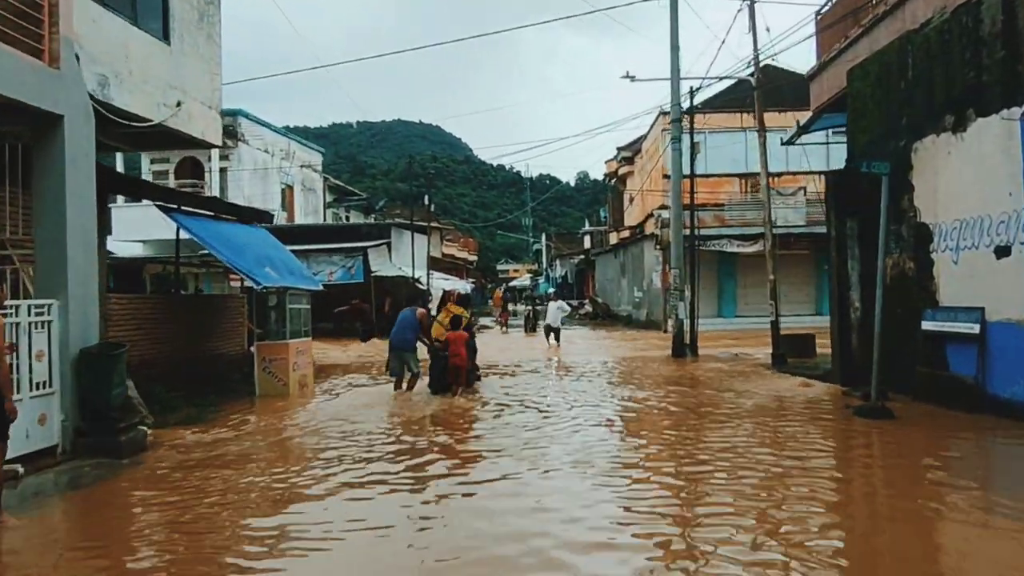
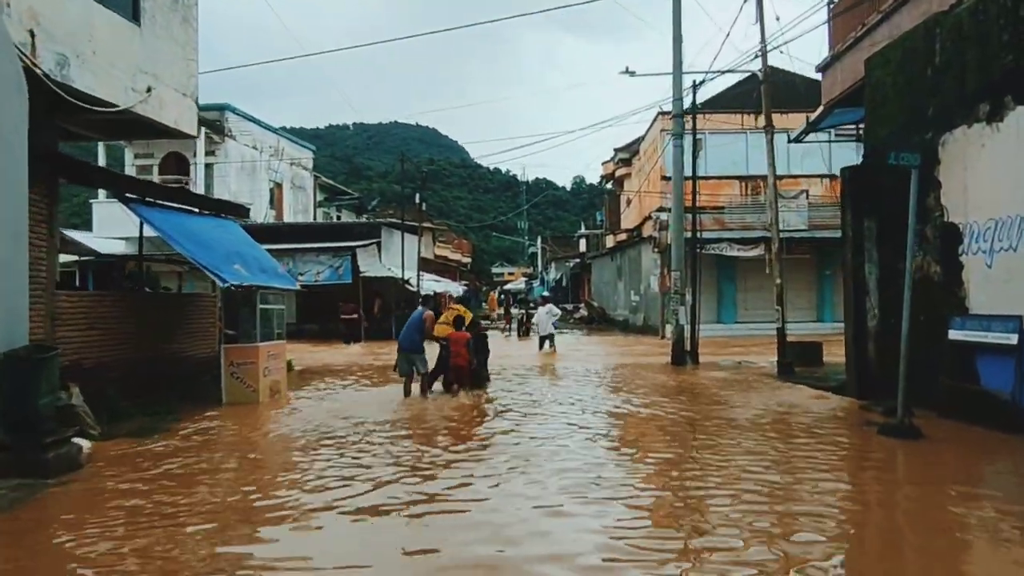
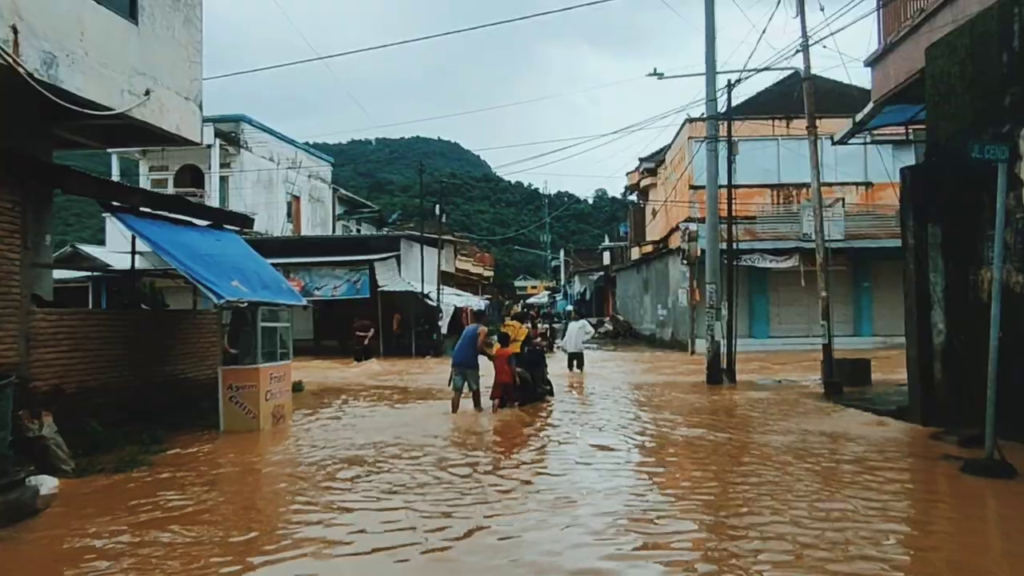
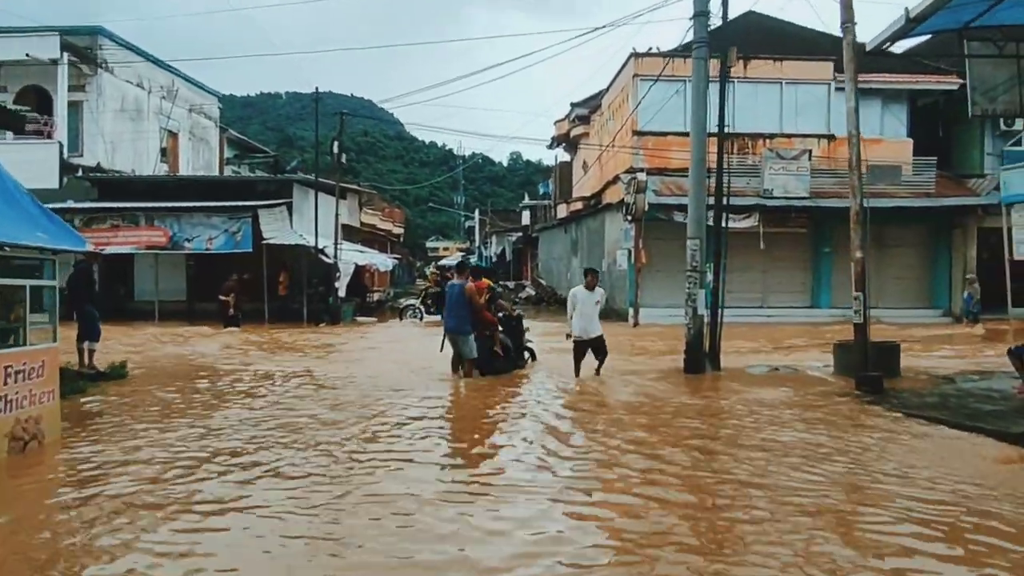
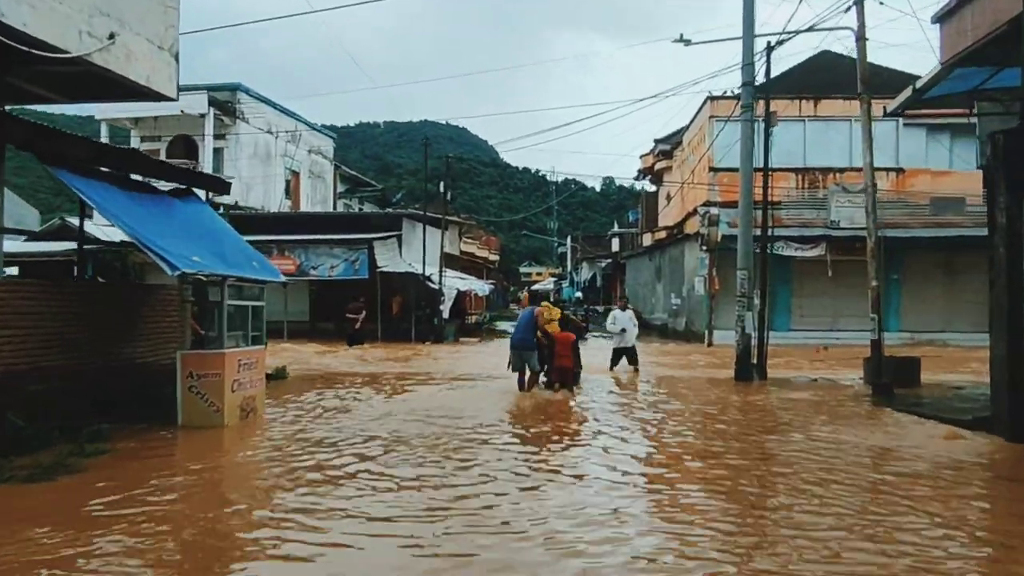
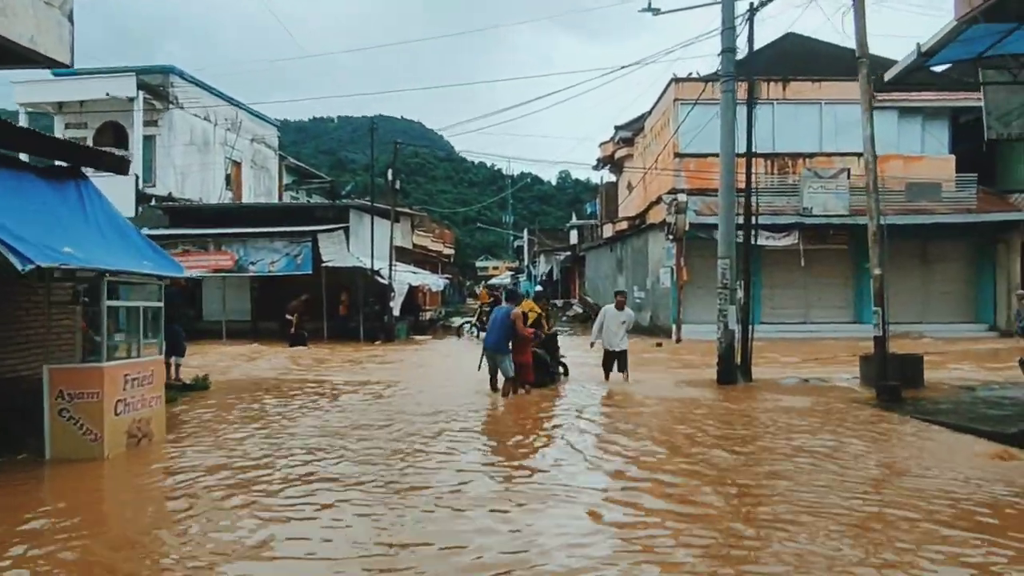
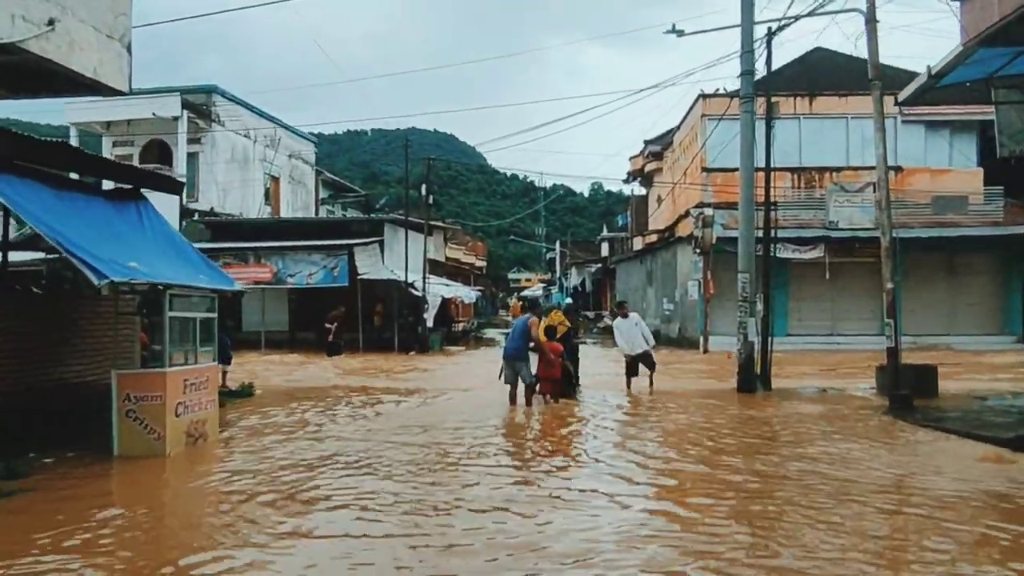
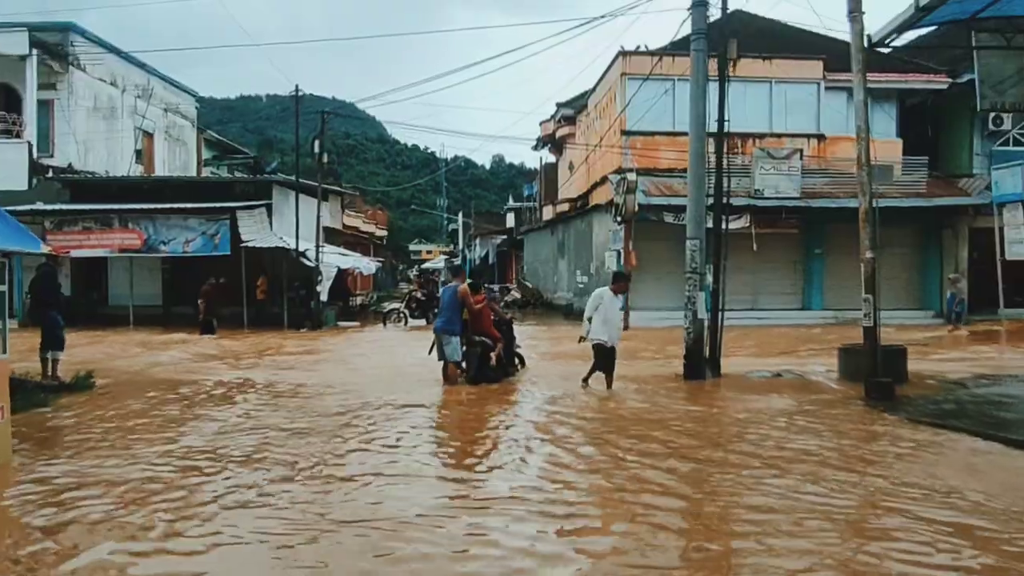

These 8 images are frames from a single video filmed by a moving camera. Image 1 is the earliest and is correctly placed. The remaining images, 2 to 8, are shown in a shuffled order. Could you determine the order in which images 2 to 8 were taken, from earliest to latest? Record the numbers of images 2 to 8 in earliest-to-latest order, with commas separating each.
2, 3, 5, 7, 6, 4, 8
